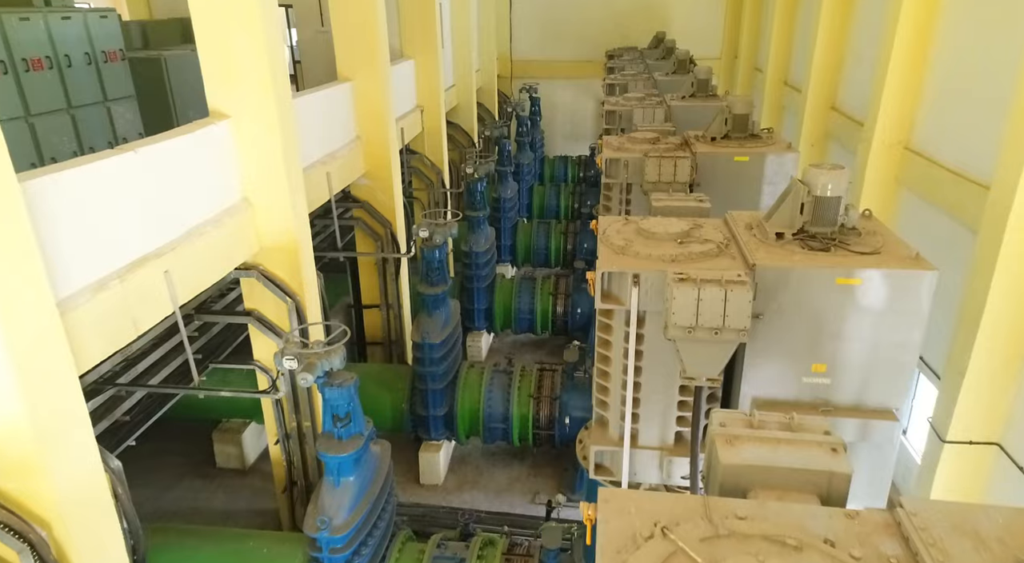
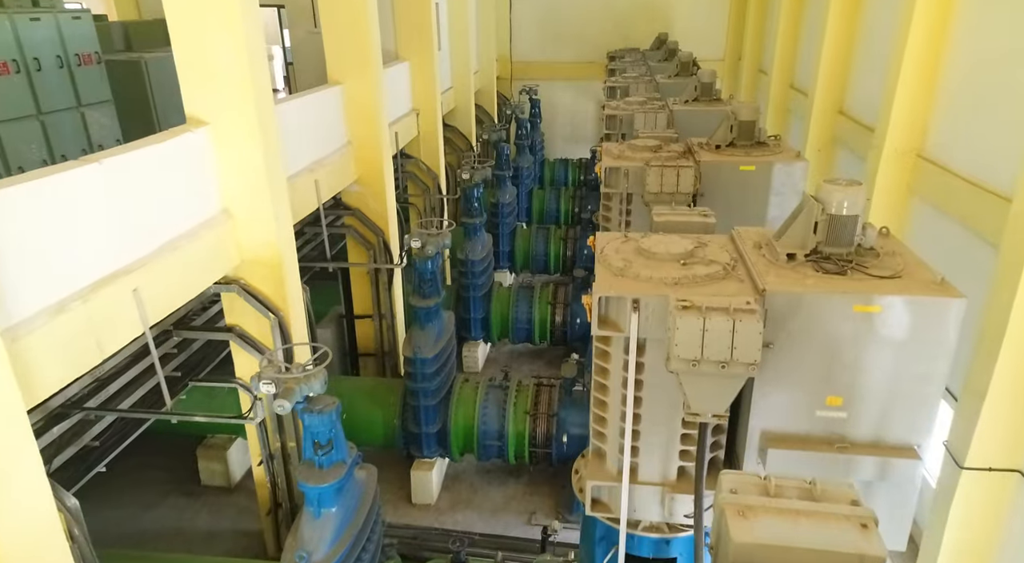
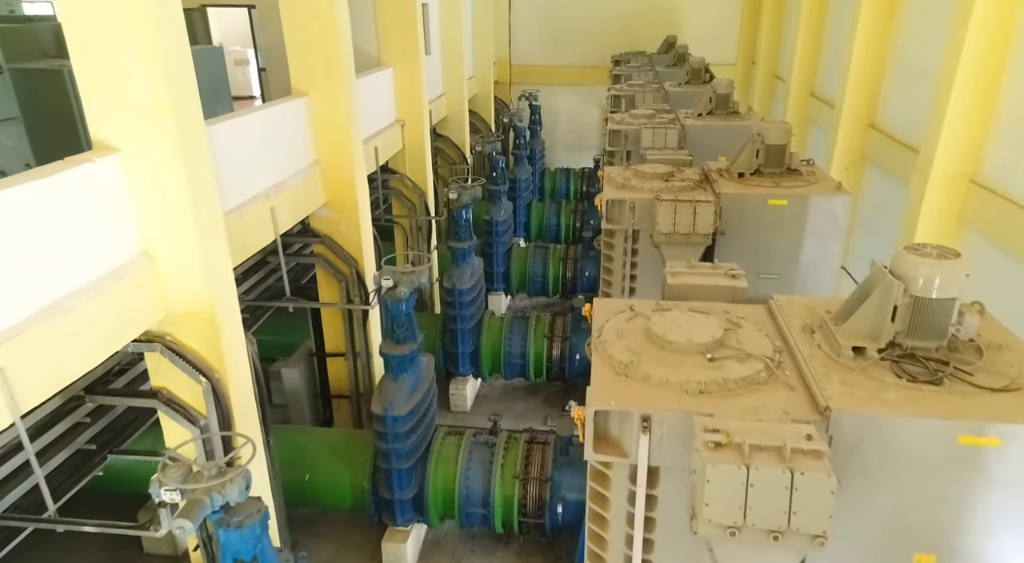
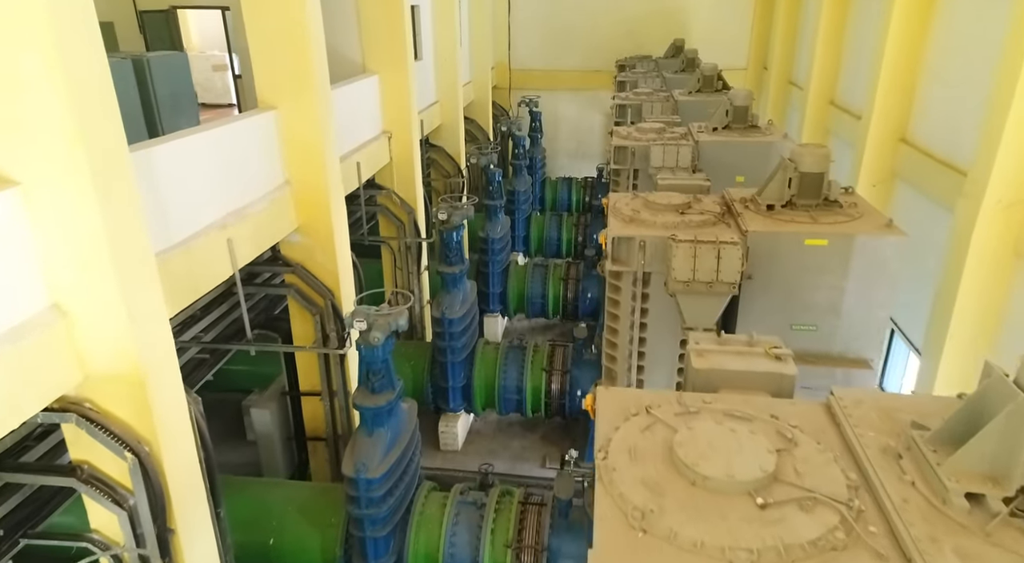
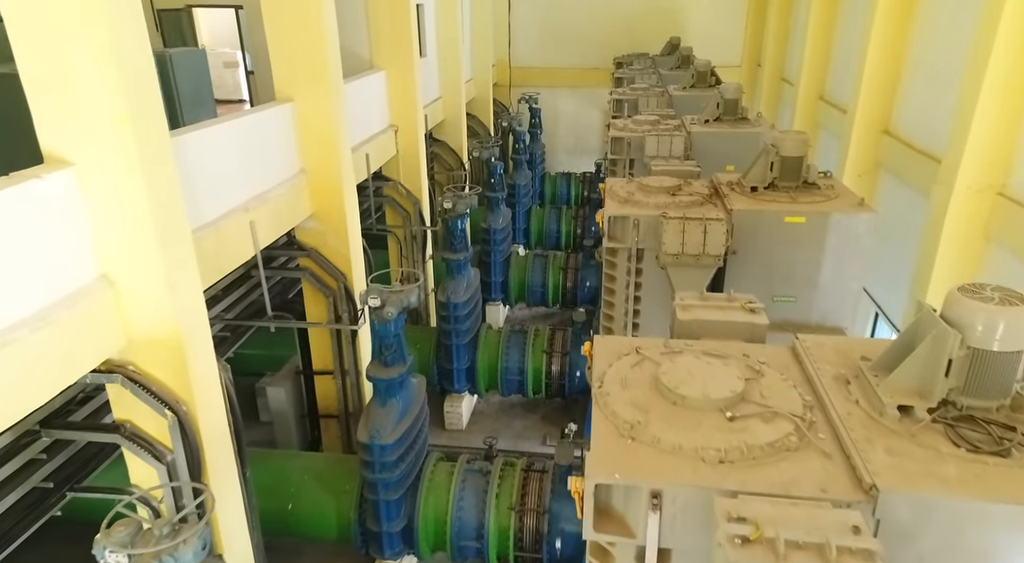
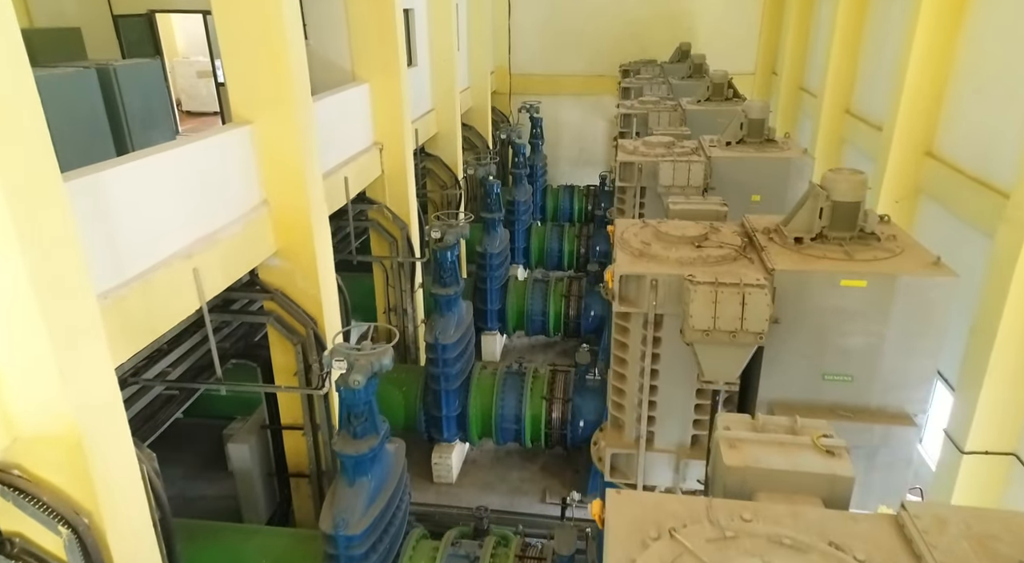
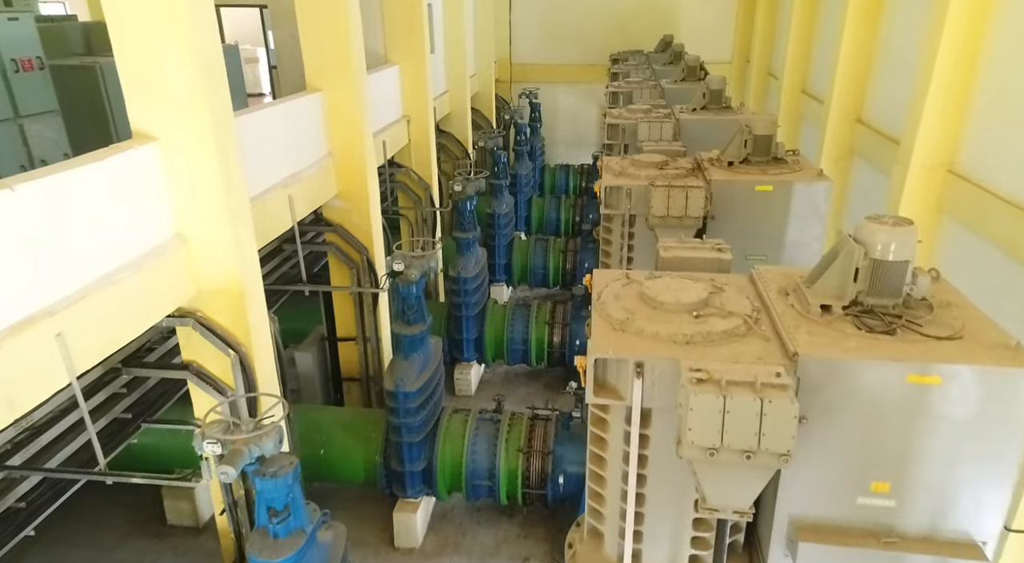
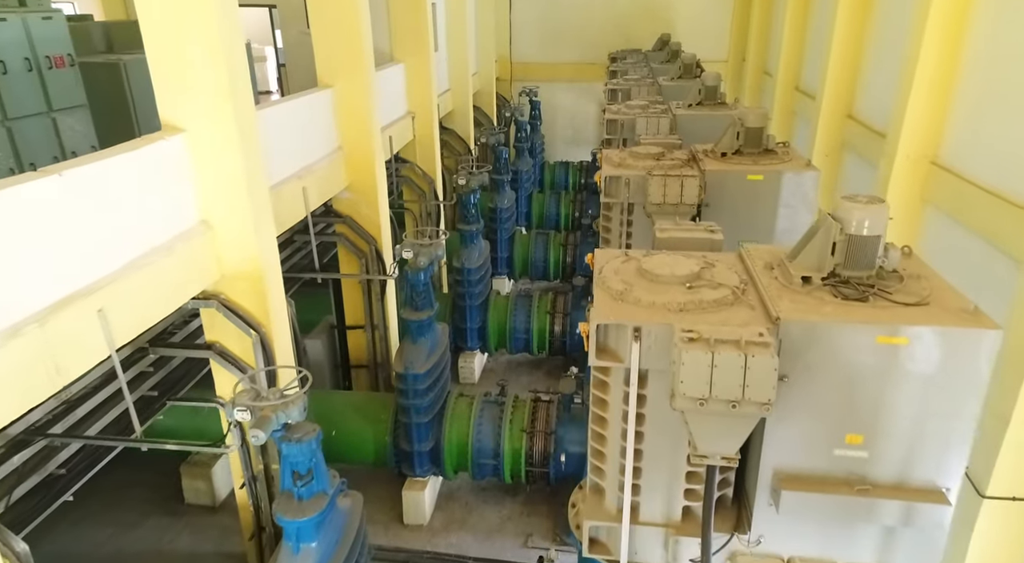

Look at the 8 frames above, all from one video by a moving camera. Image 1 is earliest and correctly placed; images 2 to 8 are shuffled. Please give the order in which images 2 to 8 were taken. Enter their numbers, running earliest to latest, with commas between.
2, 8, 7, 3, 5, 4, 6
